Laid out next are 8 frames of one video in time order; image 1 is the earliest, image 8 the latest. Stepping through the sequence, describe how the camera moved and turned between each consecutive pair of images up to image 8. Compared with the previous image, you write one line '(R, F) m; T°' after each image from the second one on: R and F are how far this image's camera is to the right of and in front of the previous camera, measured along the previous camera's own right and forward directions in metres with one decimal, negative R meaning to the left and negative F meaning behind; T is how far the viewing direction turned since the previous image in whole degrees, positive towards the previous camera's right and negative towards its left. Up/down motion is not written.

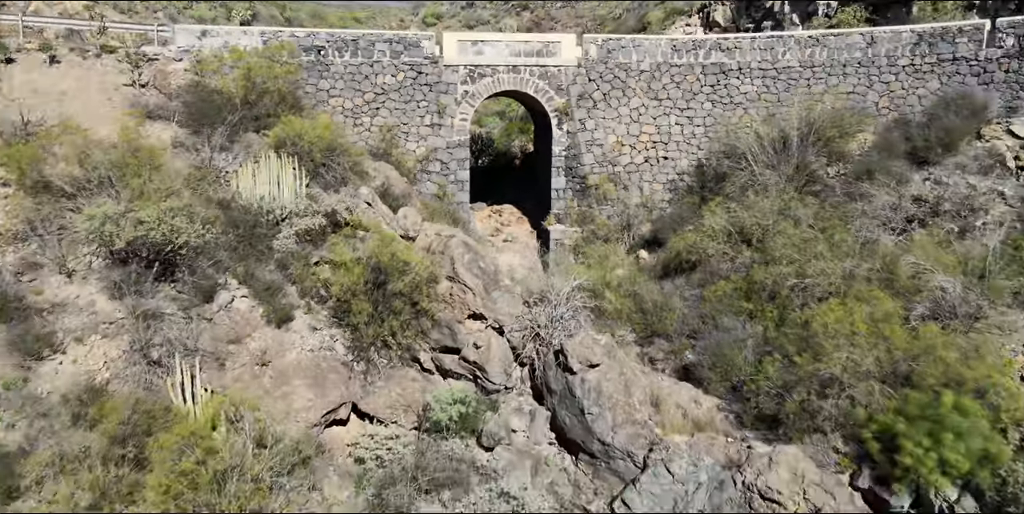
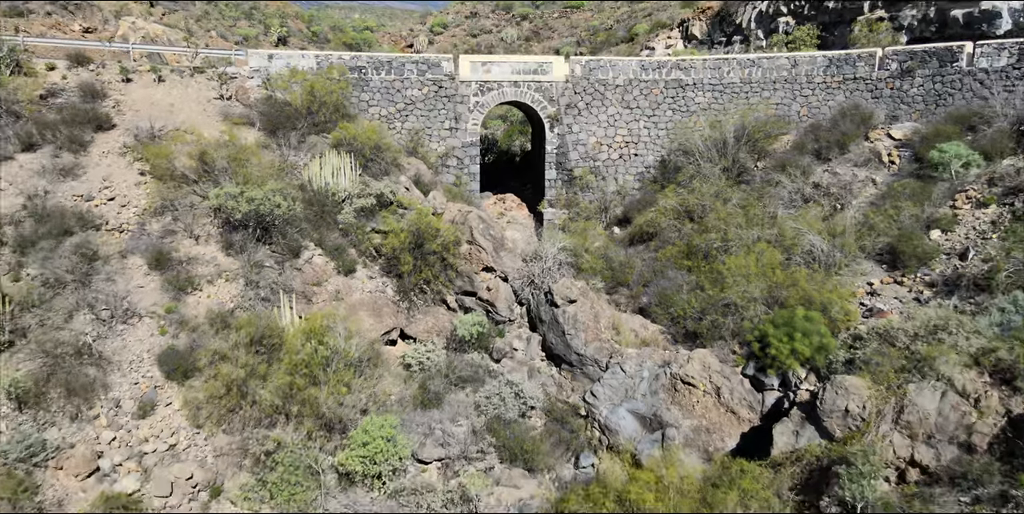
(0.0, -2.1) m; 0°
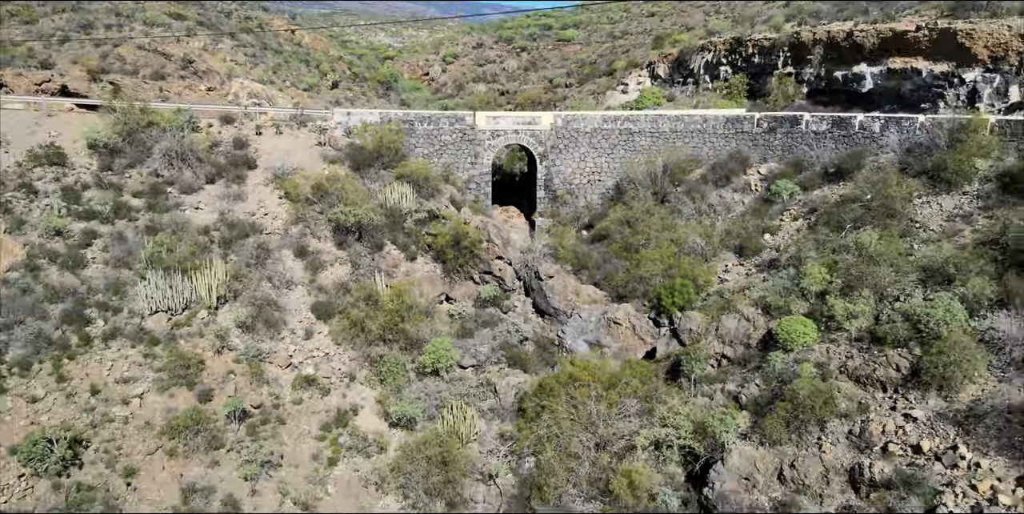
(0.0, -4.6) m; 0°
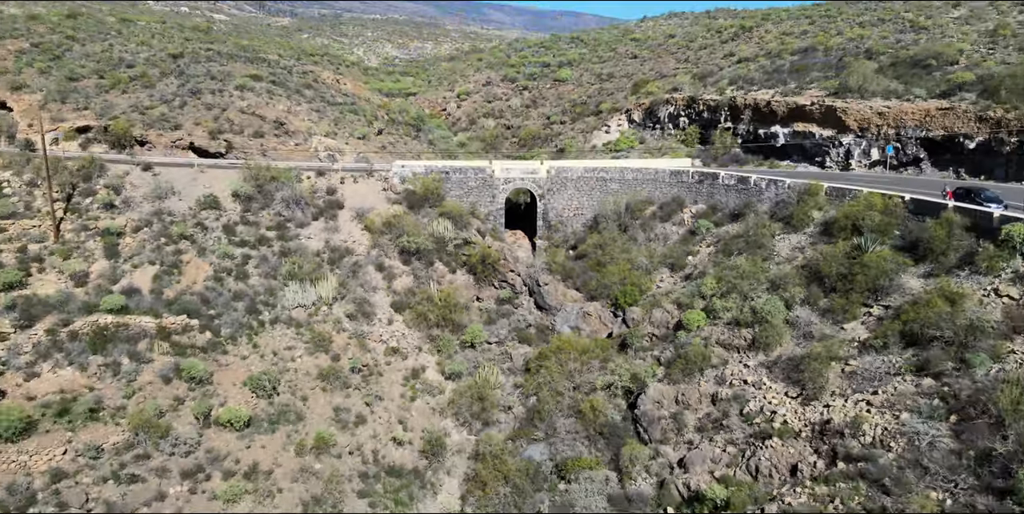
(-0.2, -5.9) m; 0°
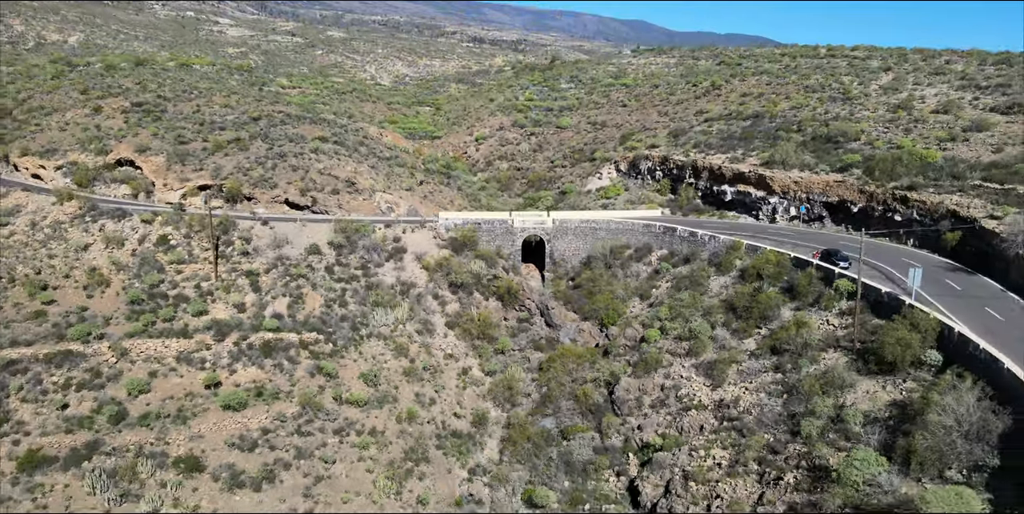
(-0.6, -7.3) m; 0°
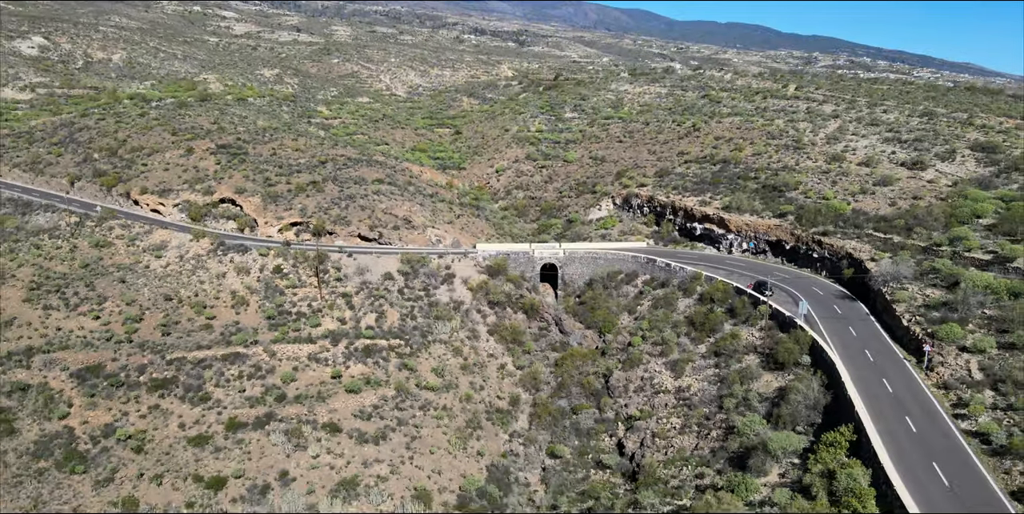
(-1.0, -8.9) m; 0°
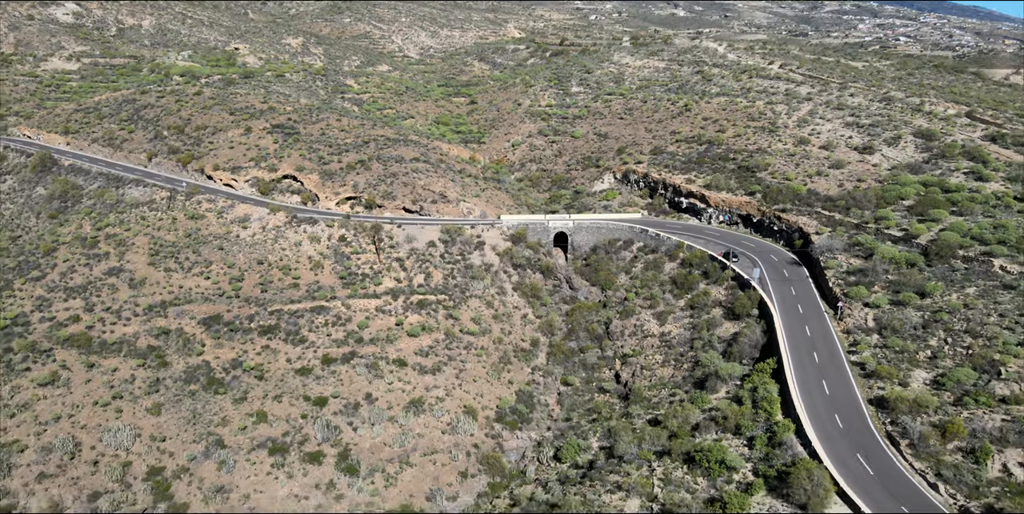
(-1.0, -8.0) m; 0°
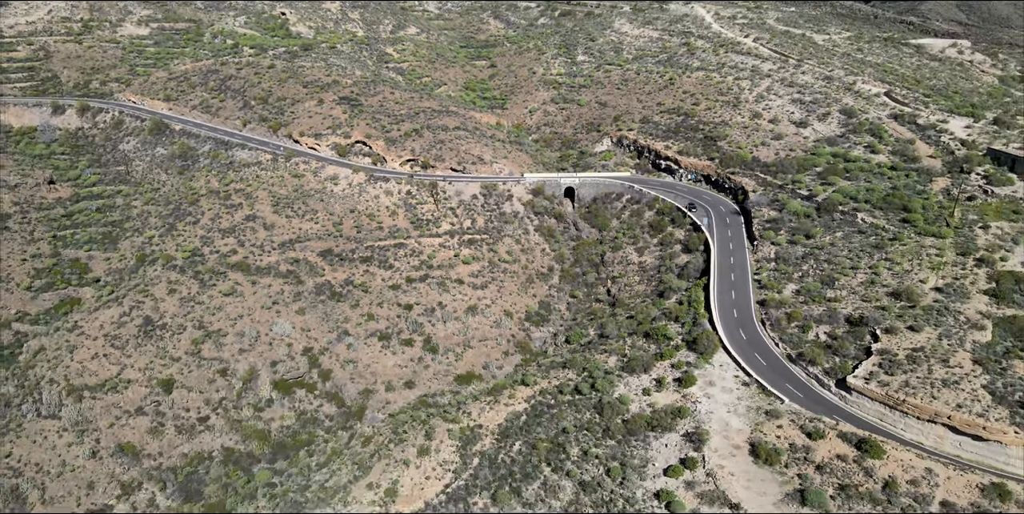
(-1.4, -15.2) m; 0°
